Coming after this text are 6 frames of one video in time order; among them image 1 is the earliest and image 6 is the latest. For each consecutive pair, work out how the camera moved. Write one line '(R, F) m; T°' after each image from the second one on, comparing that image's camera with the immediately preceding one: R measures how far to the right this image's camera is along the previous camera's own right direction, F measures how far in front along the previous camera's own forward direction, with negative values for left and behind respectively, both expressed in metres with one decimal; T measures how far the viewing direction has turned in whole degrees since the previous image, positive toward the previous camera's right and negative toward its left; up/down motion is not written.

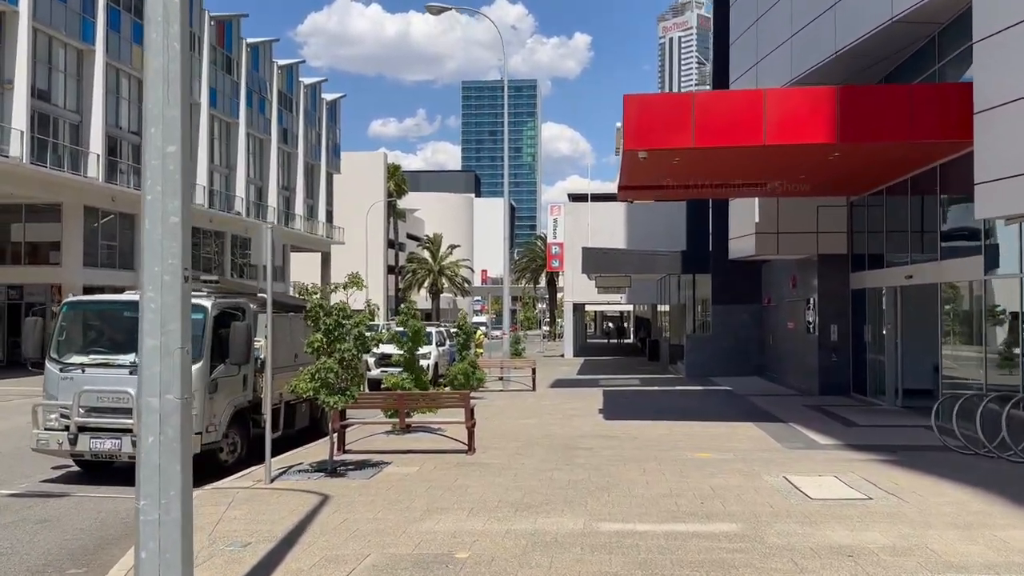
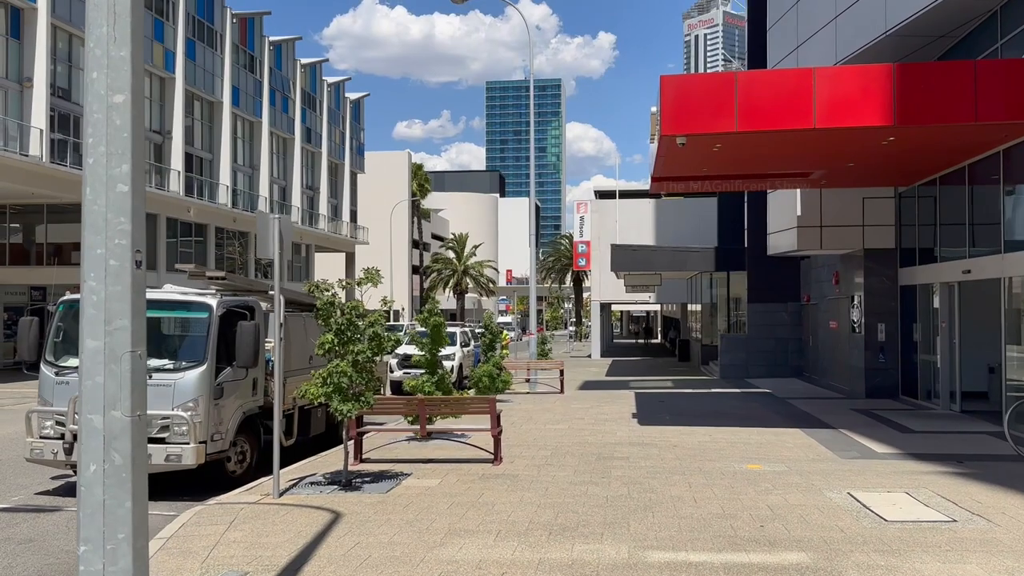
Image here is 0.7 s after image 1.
(-0.1, +0.9) m; -2°
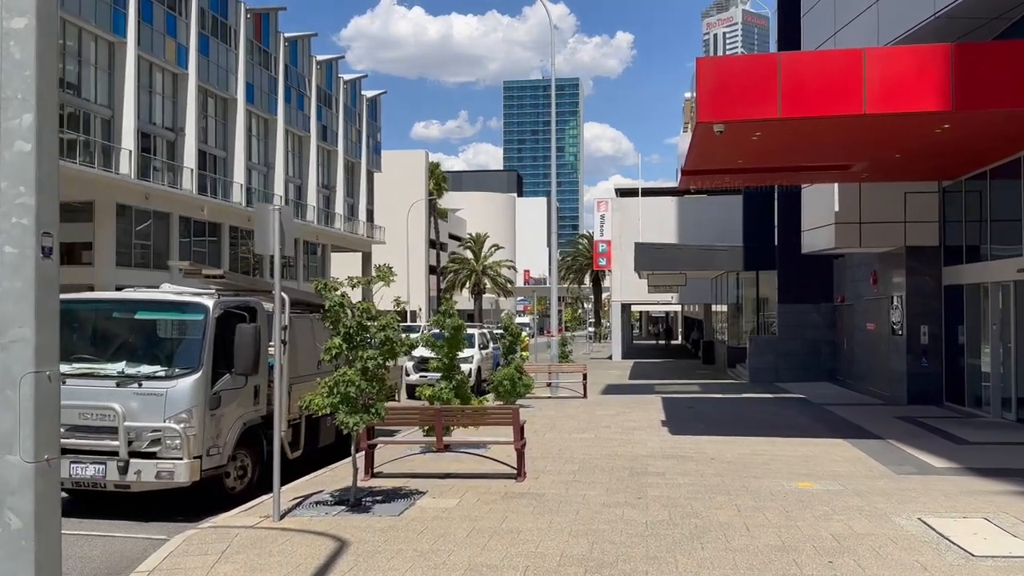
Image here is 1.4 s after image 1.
(-0.1, +0.9) m; -1°
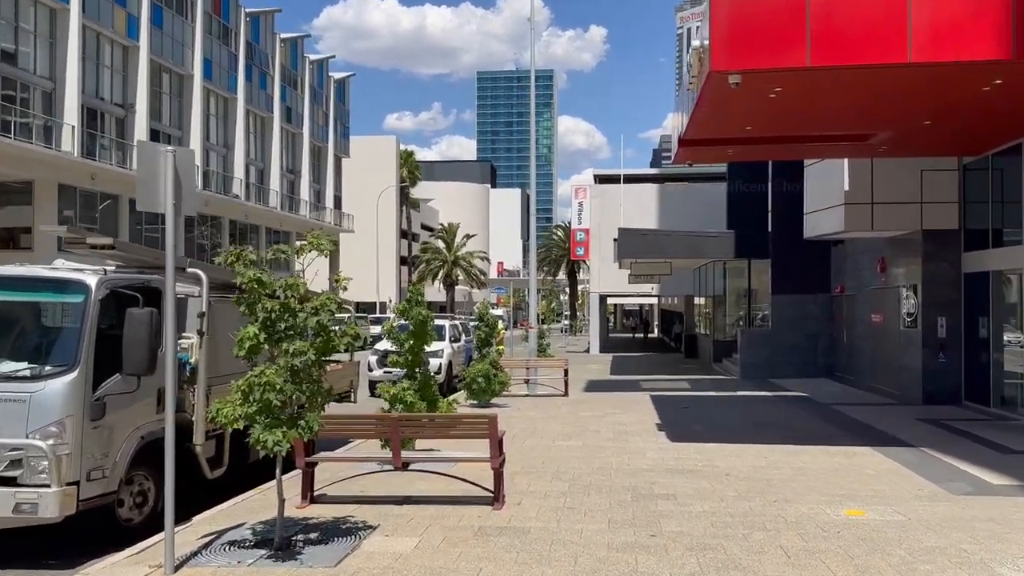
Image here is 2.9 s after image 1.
(0.0, +2.1) m; +2°
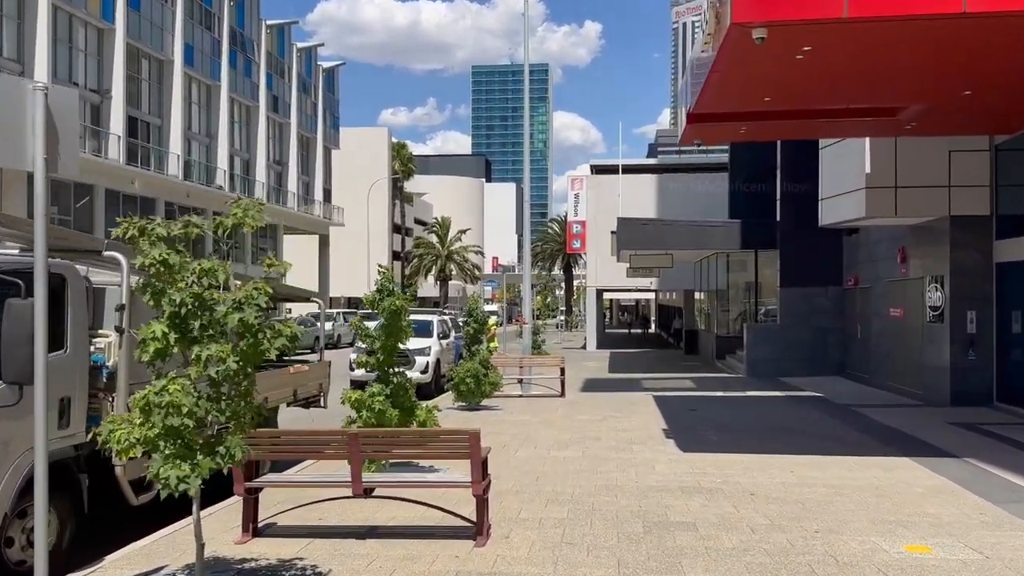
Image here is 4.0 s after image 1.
(+0.1, +1.5) m; 0°
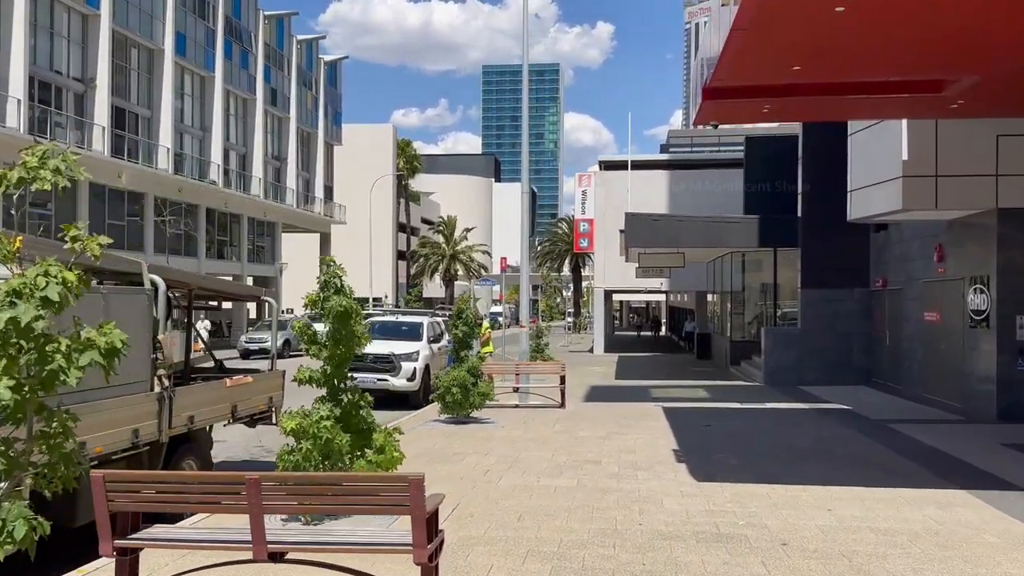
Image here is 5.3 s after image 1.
(+0.3, +1.7) m; -1°
